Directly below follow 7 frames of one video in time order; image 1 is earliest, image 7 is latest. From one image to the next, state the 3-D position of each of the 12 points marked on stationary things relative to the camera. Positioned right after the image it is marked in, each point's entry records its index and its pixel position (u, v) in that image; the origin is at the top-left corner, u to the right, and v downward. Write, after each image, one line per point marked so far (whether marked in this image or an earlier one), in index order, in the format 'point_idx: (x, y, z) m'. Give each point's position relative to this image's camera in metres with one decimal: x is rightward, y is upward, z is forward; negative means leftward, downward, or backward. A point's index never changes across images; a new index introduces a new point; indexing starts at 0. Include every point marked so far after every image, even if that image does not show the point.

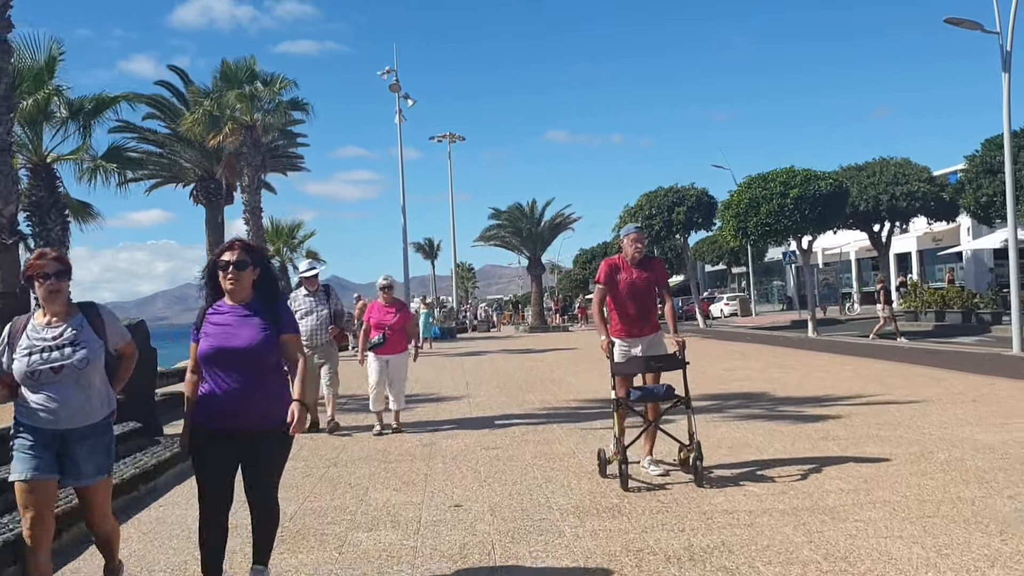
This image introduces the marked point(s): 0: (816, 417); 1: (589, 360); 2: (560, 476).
0: (+3.3, -1.4, +9.7) m
1: (+1.6, -1.5, +18.9) m
2: (+0.4, -1.4, +6.8) m
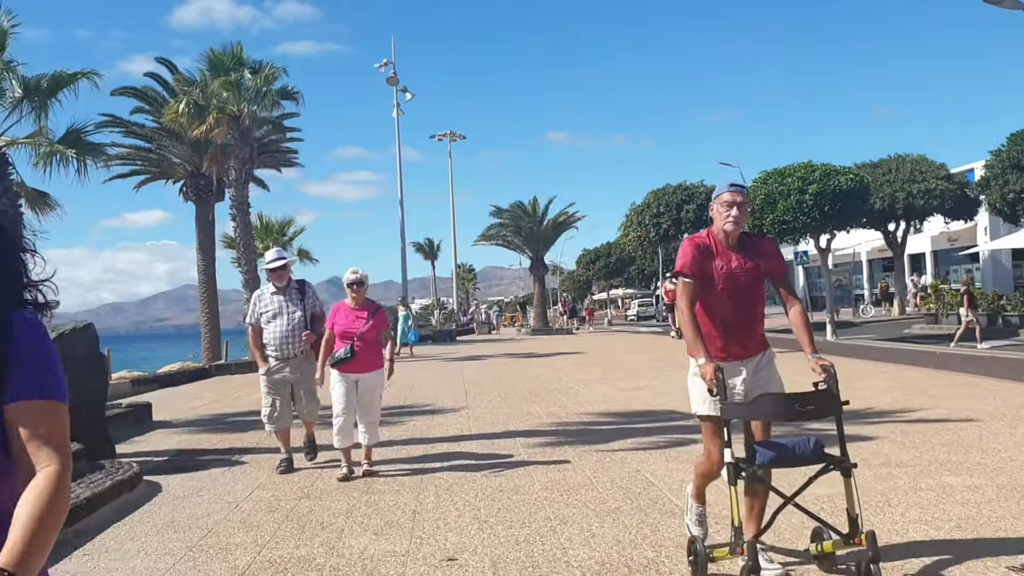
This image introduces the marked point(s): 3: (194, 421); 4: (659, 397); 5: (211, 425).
0: (+3.4, -1.4, +8.4) m
1: (+1.7, -1.5, +17.6) m
2: (+0.4, -1.4, +5.6) m
3: (-4.1, -1.7, +11.4) m
4: (+2.0, -1.5, +12.0) m
5: (-3.7, -1.7, +10.9) m
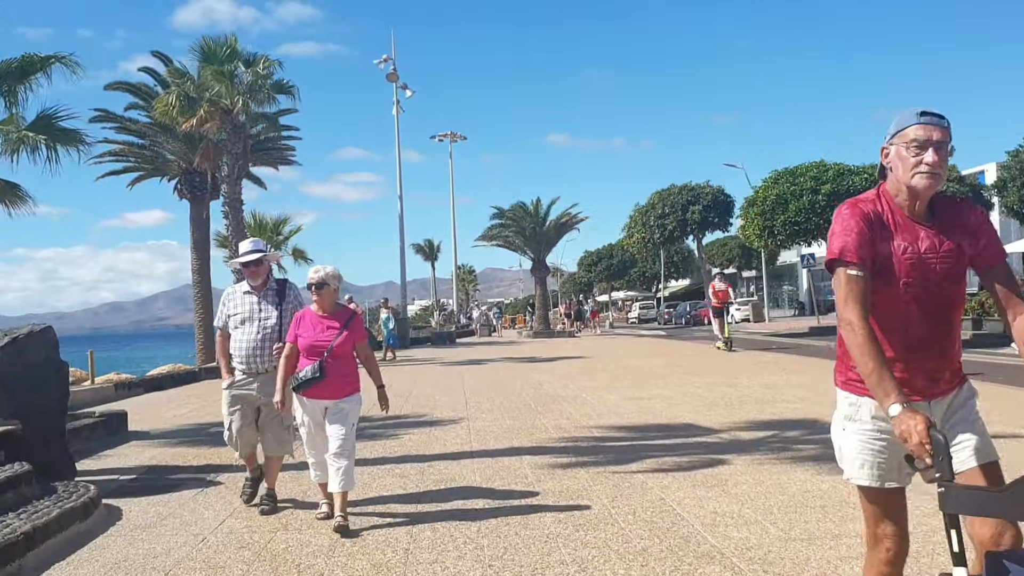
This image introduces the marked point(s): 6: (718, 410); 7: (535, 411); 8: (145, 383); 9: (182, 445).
0: (+3.4, -1.4, +7.6) m
1: (+1.7, -1.6, +16.8) m
2: (+0.5, -1.5, +4.7) m
3: (-4.0, -1.7, +10.6) m
4: (+2.0, -1.5, +11.1) m
5: (-3.6, -1.7, +10.1) m
6: (+2.5, -1.5, +10.8) m
7: (+0.3, -1.5, +11.1) m
8: (-7.0, -1.8, +17.0) m
9: (-3.5, -1.7, +9.4) m
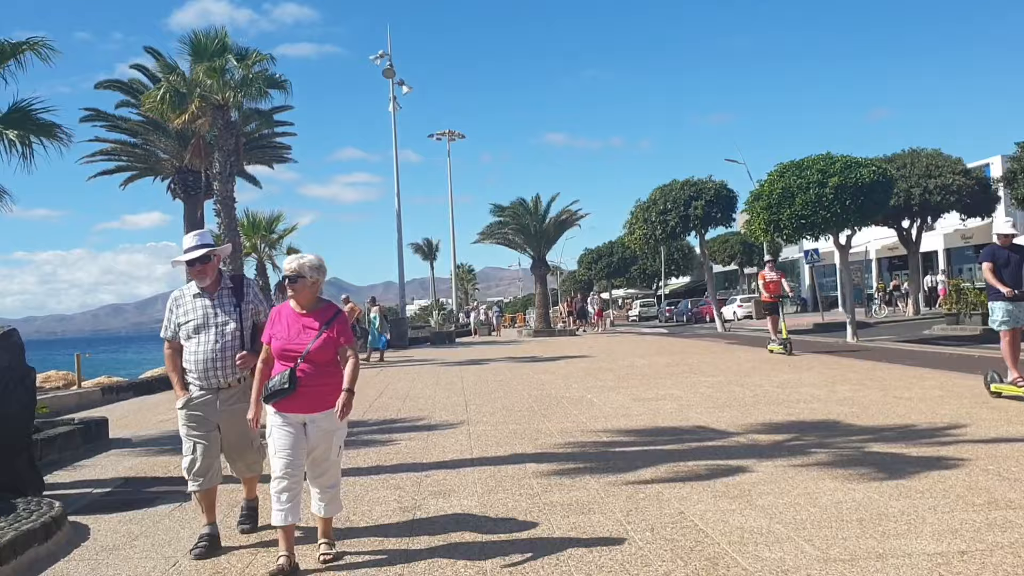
0: (+3.5, -1.4, +7.1) m
1: (+1.8, -1.5, +16.2) m
2: (+0.5, -1.4, +4.2) m
3: (-4.0, -1.7, +10.0) m
4: (+2.0, -1.4, +10.6) m
5: (-3.6, -1.7, +9.5) m
6: (+2.5, -1.4, +10.3) m
7: (+0.3, -1.5, +10.5) m
8: (-7.0, -1.8, +16.4) m
9: (-3.5, -1.6, +8.8) m
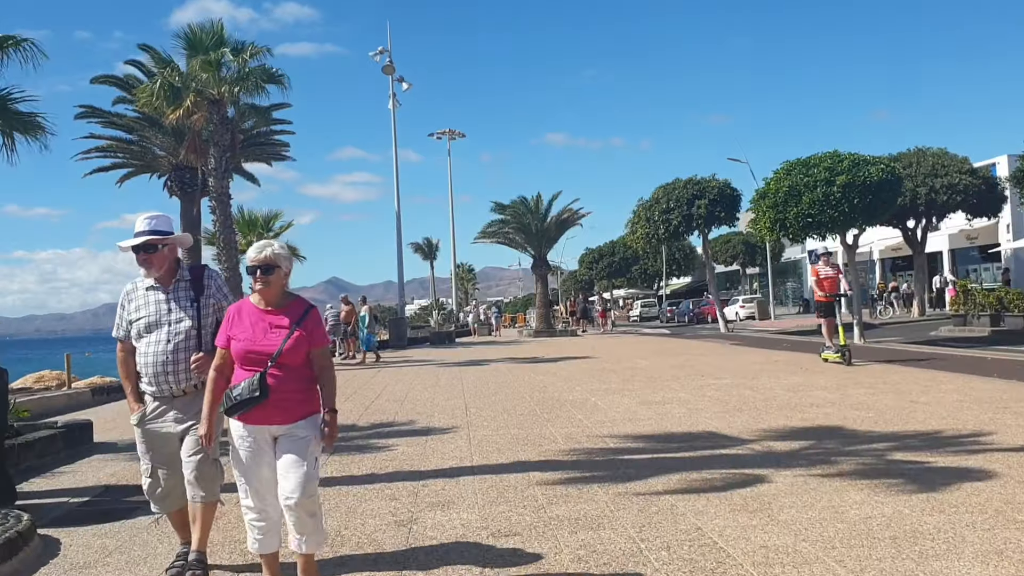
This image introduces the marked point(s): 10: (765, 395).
0: (+3.5, -1.3, +6.6) m
1: (+1.8, -1.5, +15.8) m
2: (+0.5, -1.4, +3.8) m
3: (-4.0, -1.7, +9.6) m
4: (+2.1, -1.4, +10.1) m
5: (-3.6, -1.6, +9.1) m
6: (+2.5, -1.4, +9.9) m
7: (+0.3, -1.5, +10.1) m
8: (-7.0, -1.8, +16.0) m
9: (-3.4, -1.6, +8.4) m
10: (+3.4, -1.4, +11.7) m
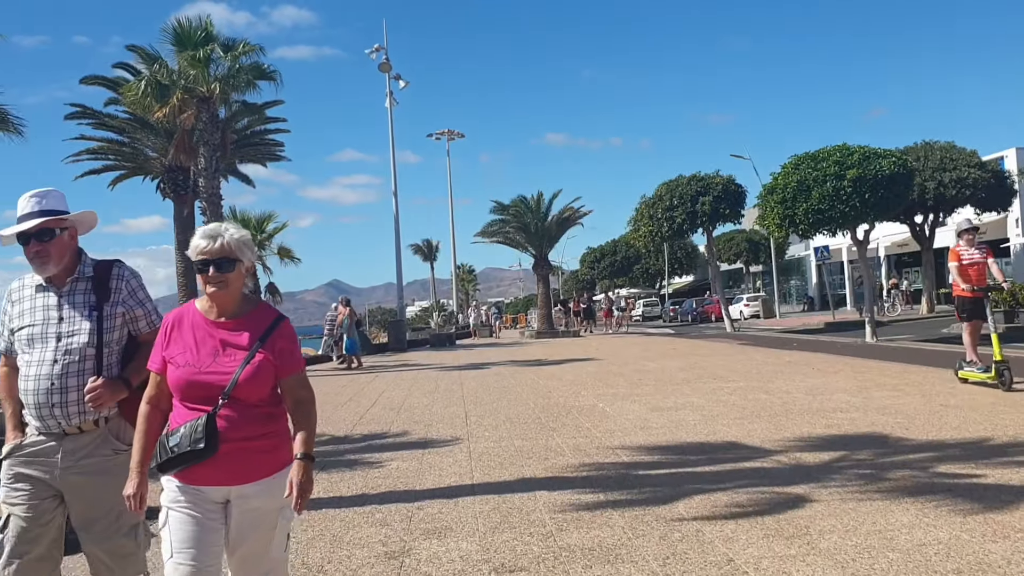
0: (+3.5, -1.3, +6.0) m
1: (+1.8, -1.5, +15.1) m
2: (+0.5, -1.4, +3.1) m
3: (-3.9, -1.7, +8.9) m
4: (+2.1, -1.4, +9.5) m
5: (-3.6, -1.7, +8.4) m
6: (+2.6, -1.4, +9.2) m
7: (+0.4, -1.5, +9.5) m
8: (-6.9, -1.9, +15.3) m
9: (-3.4, -1.7, +7.8) m
10: (+3.4, -1.4, +11.1) m
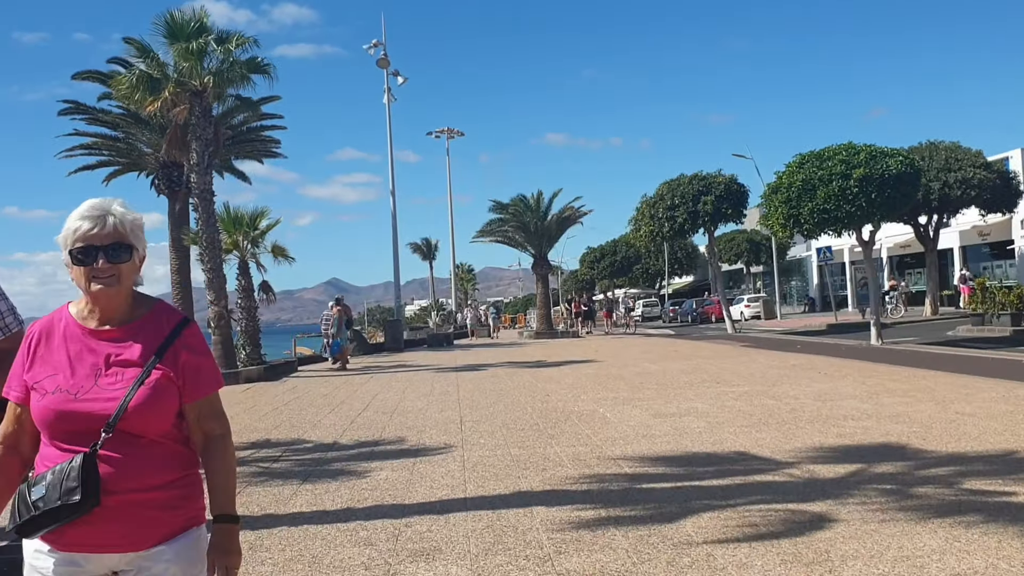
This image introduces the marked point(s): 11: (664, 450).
0: (+3.5, -1.3, +5.6) m
1: (+1.8, -1.5, +14.7) m
2: (+0.5, -1.4, +2.7) m
3: (-4.0, -1.7, +8.5) m
4: (+2.1, -1.4, +9.1) m
5: (-3.6, -1.7, +8.0) m
6: (+2.5, -1.4, +8.8) m
7: (+0.3, -1.5, +9.0) m
8: (-7.0, -1.8, +14.9) m
9: (-3.4, -1.6, +7.3) m
10: (+3.4, -1.4, +10.7) m
11: (+1.4, -1.5, +8.0) m
